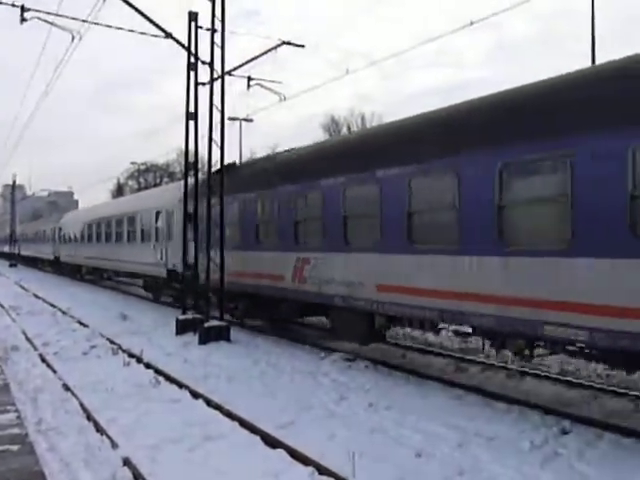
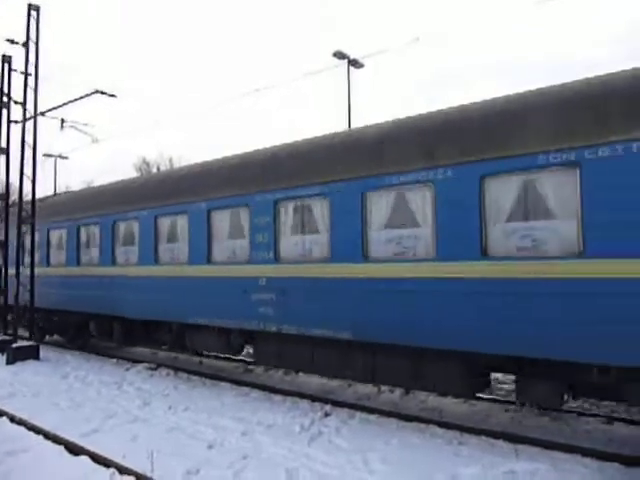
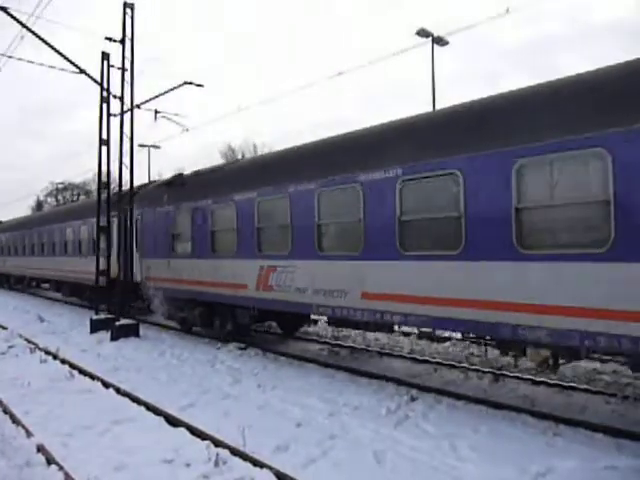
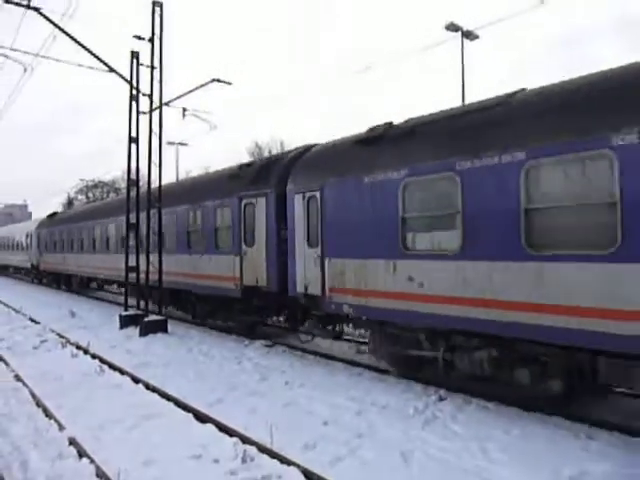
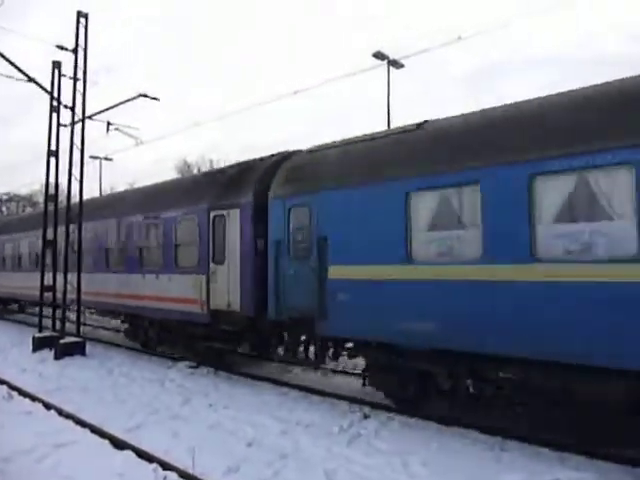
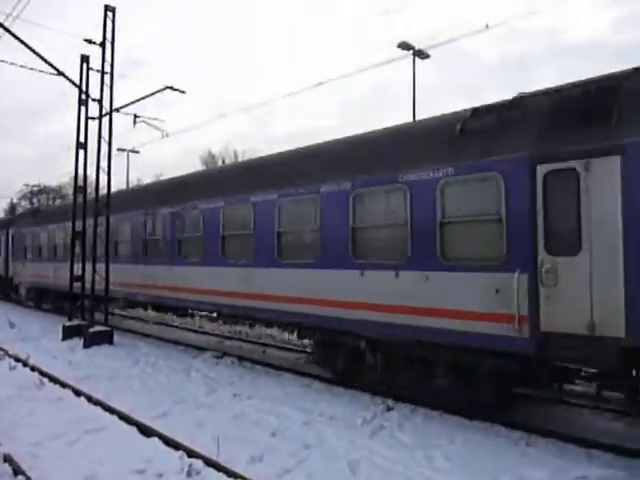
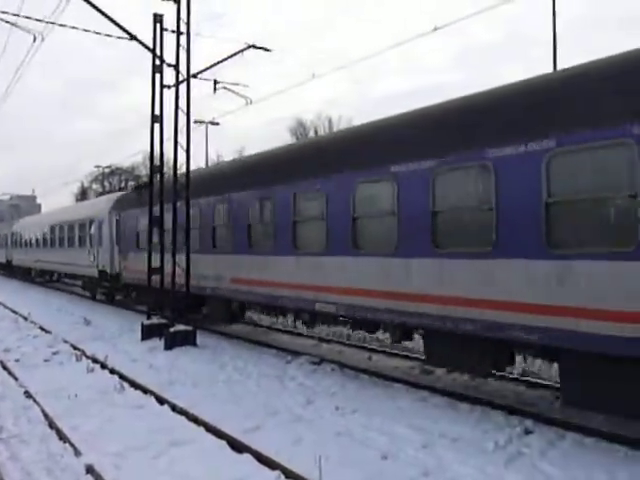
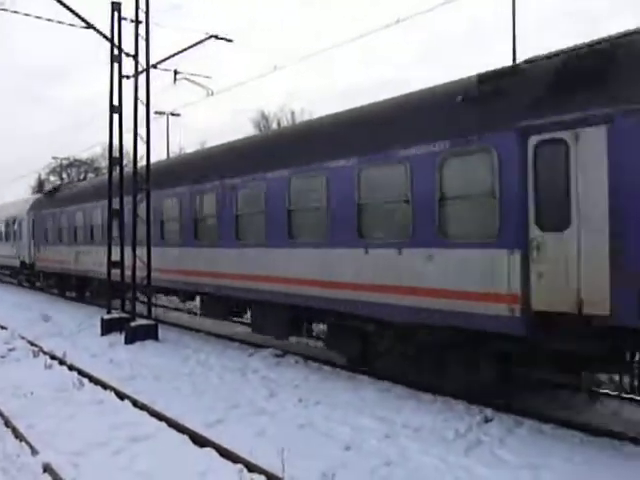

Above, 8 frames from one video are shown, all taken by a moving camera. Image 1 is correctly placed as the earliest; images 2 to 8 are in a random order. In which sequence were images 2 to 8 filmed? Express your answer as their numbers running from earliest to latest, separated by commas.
7, 8, 4, 3, 6, 5, 2
